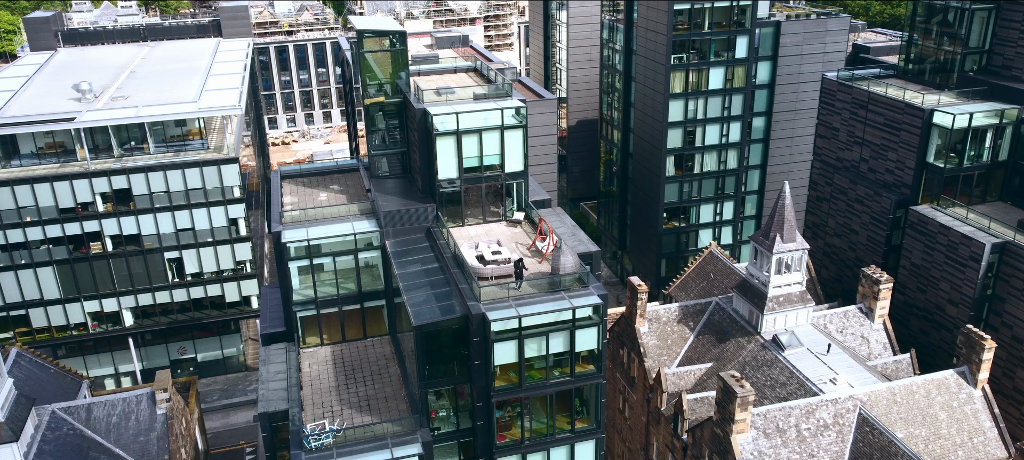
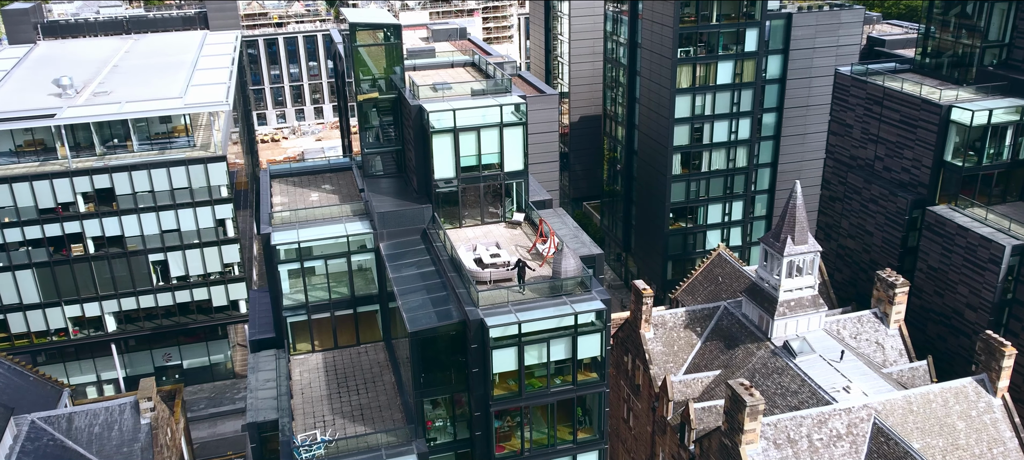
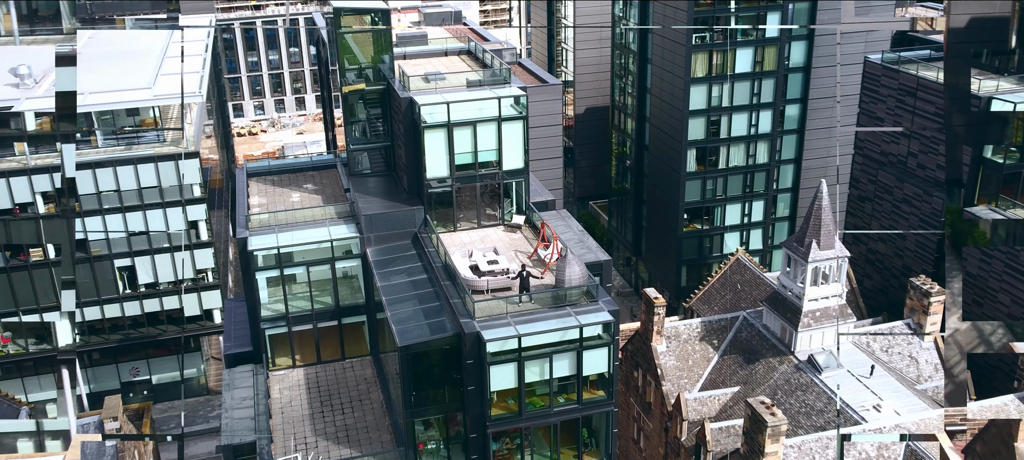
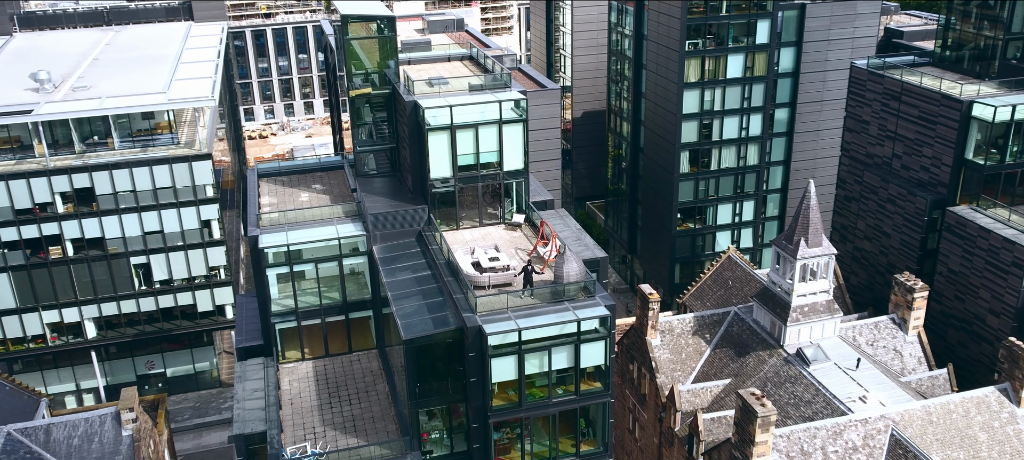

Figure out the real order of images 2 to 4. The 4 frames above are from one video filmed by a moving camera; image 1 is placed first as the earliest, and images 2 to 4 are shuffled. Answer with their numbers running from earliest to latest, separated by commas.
2, 4, 3
